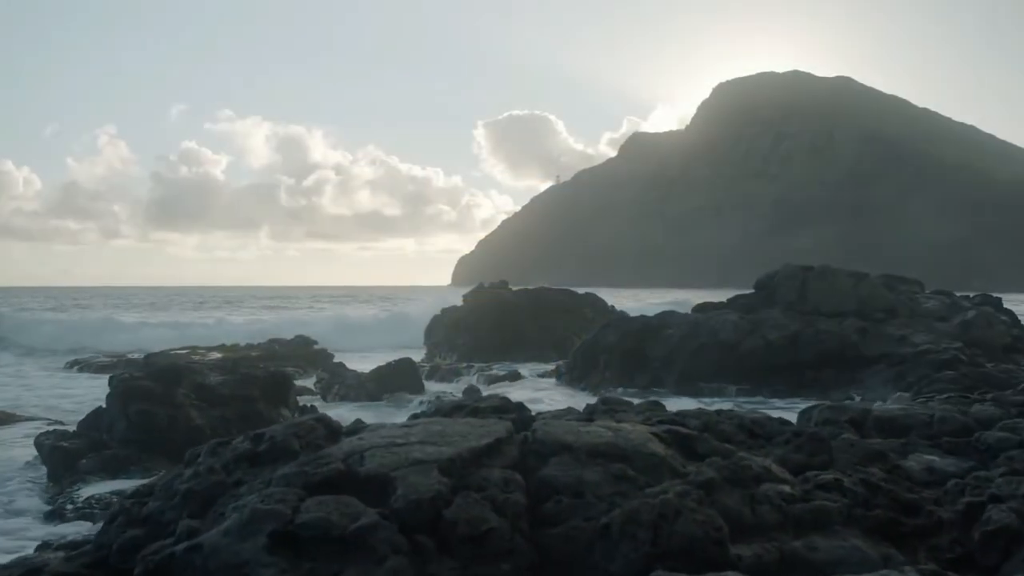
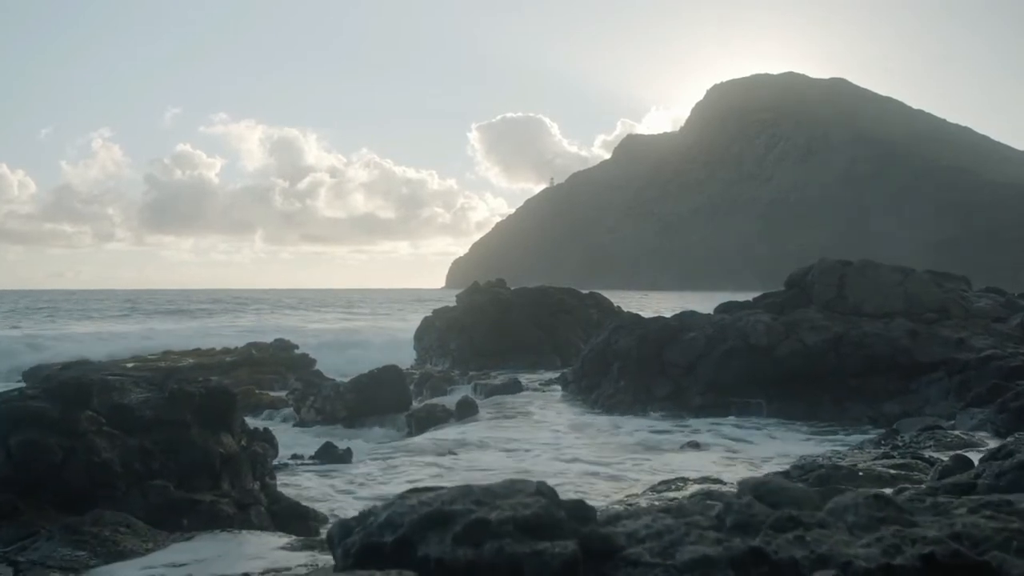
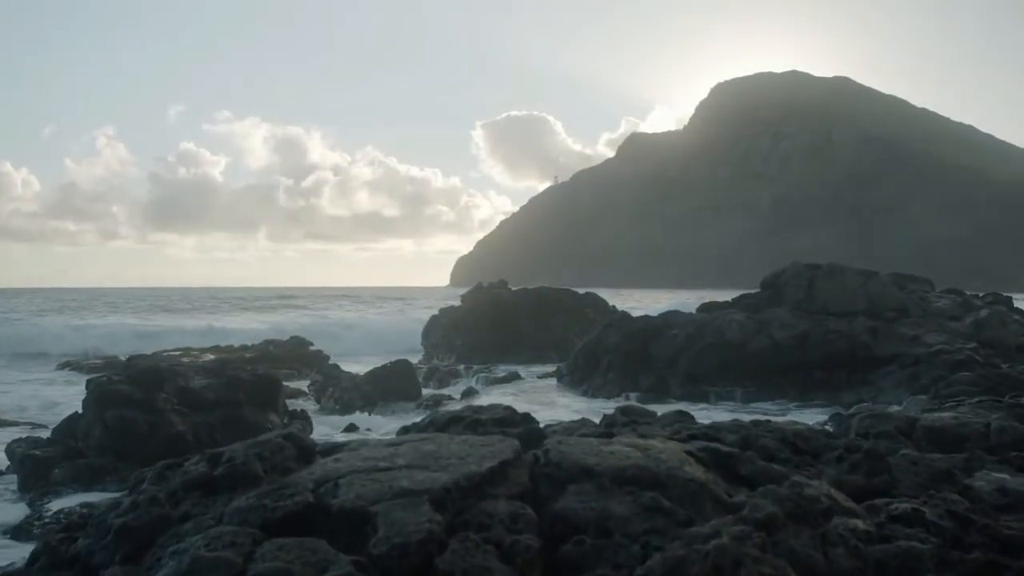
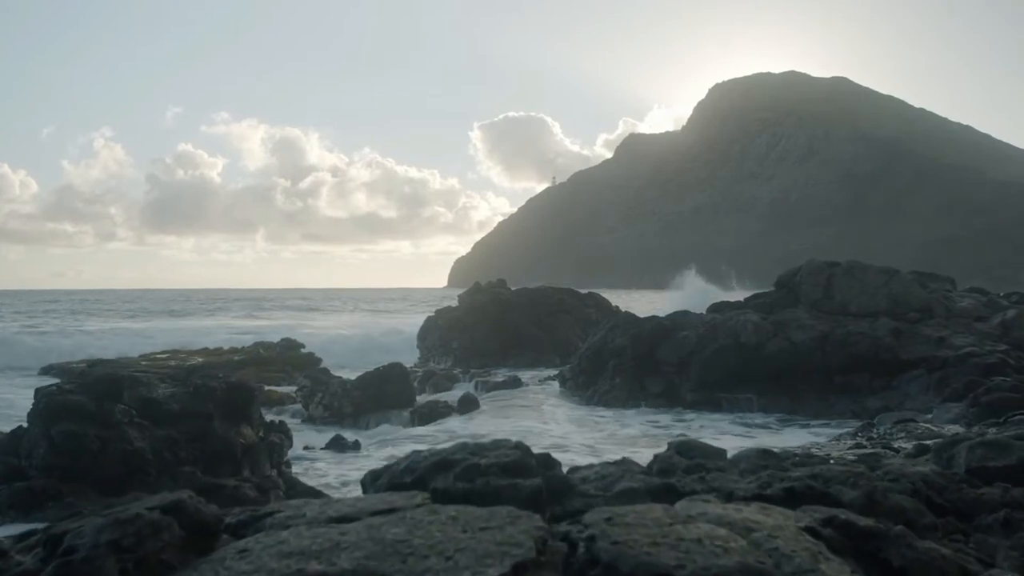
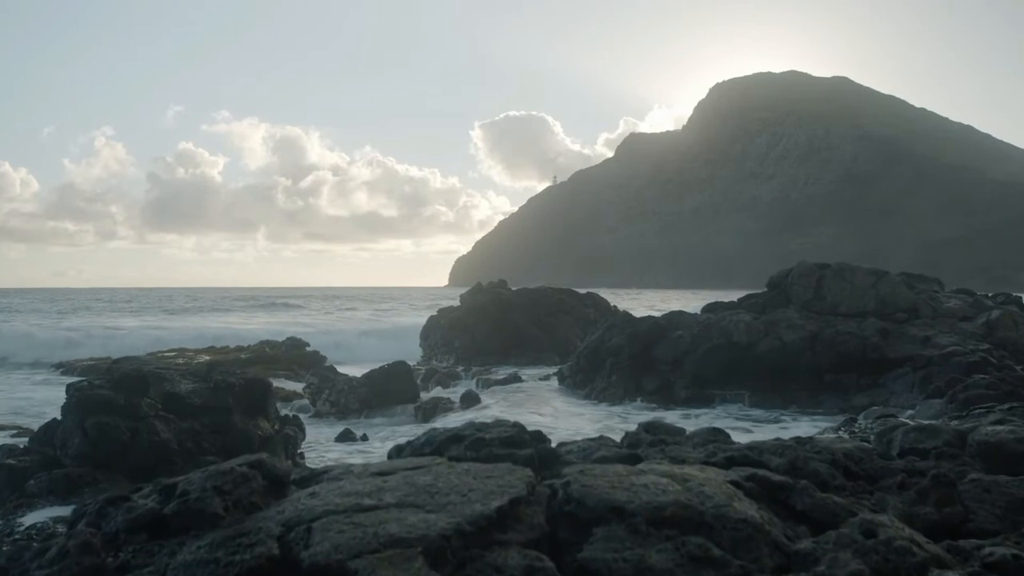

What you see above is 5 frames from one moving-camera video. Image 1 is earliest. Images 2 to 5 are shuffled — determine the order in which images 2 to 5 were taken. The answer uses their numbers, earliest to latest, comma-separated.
3, 5, 4, 2
